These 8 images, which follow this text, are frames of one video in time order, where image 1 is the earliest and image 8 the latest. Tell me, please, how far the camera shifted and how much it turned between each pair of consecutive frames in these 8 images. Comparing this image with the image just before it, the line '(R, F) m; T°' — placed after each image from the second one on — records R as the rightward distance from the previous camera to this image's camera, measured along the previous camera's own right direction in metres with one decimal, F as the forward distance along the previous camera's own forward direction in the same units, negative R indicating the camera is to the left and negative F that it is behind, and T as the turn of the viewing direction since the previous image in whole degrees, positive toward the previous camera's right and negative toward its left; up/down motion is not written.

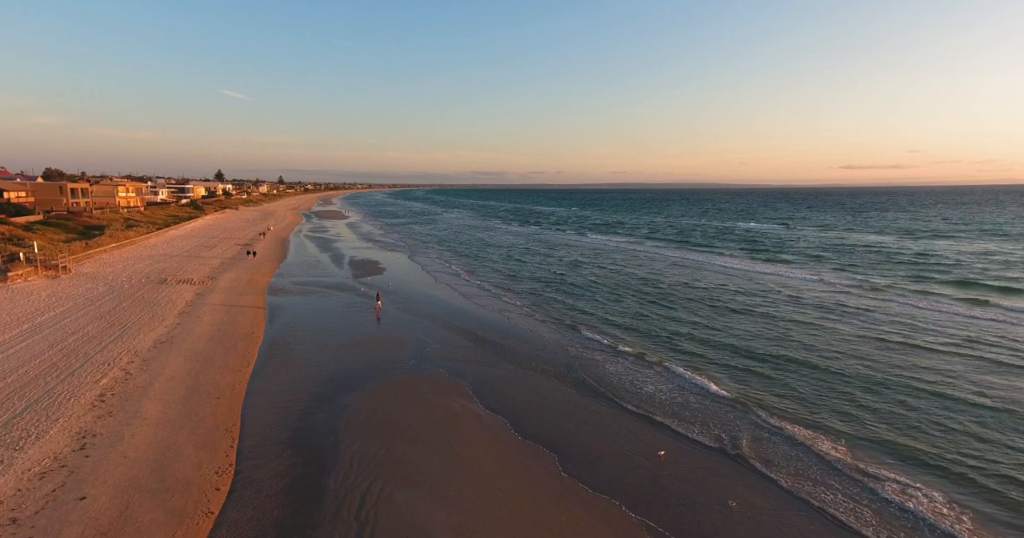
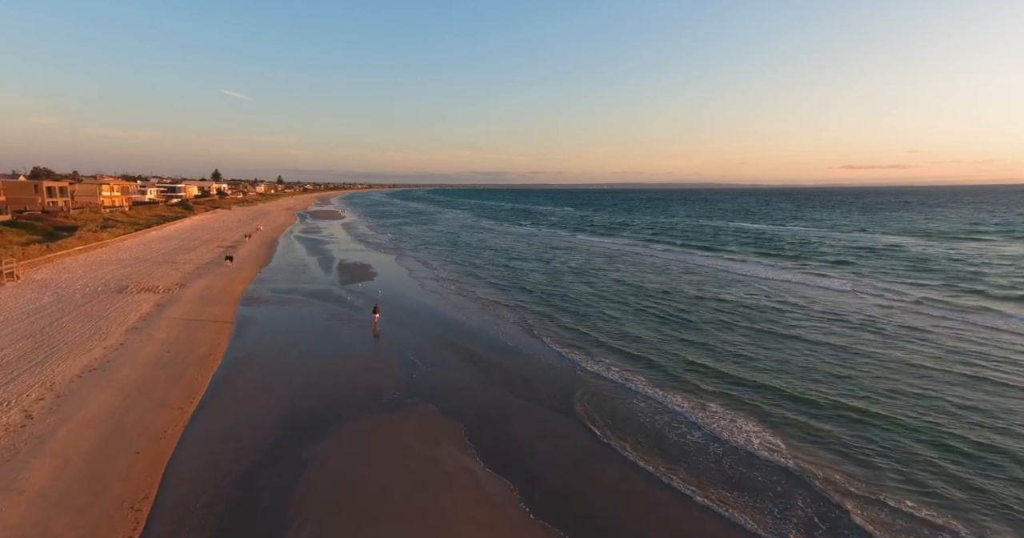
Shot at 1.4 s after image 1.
(-0.1, +2.5) m; 0°
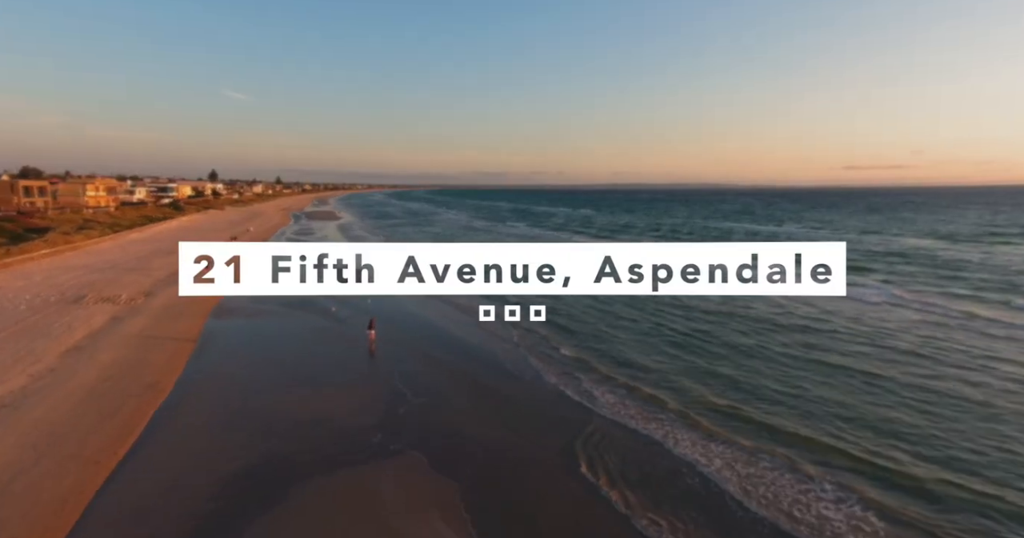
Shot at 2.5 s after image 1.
(-0.1, +2.2) m; 0°
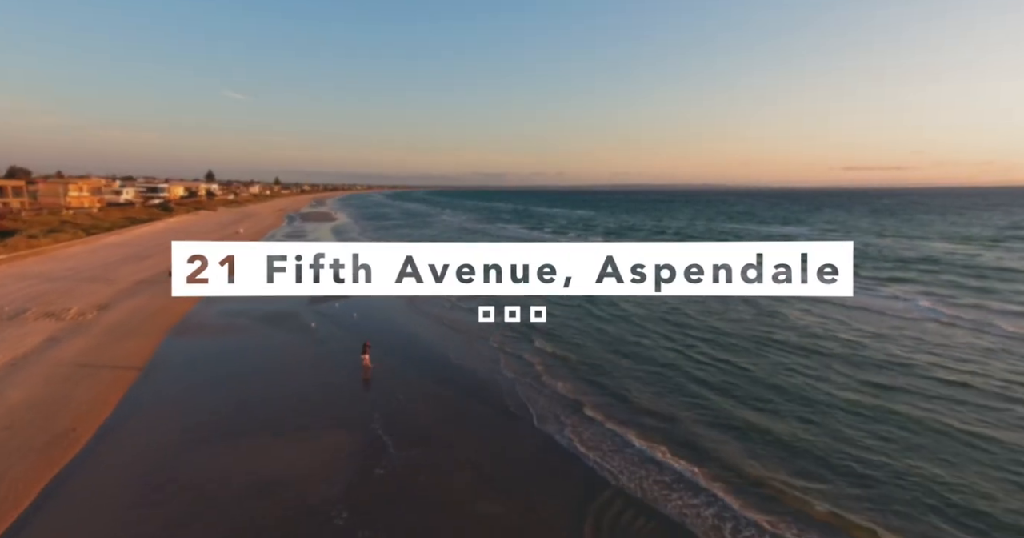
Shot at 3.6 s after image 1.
(-0.2, +2.4) m; 0°
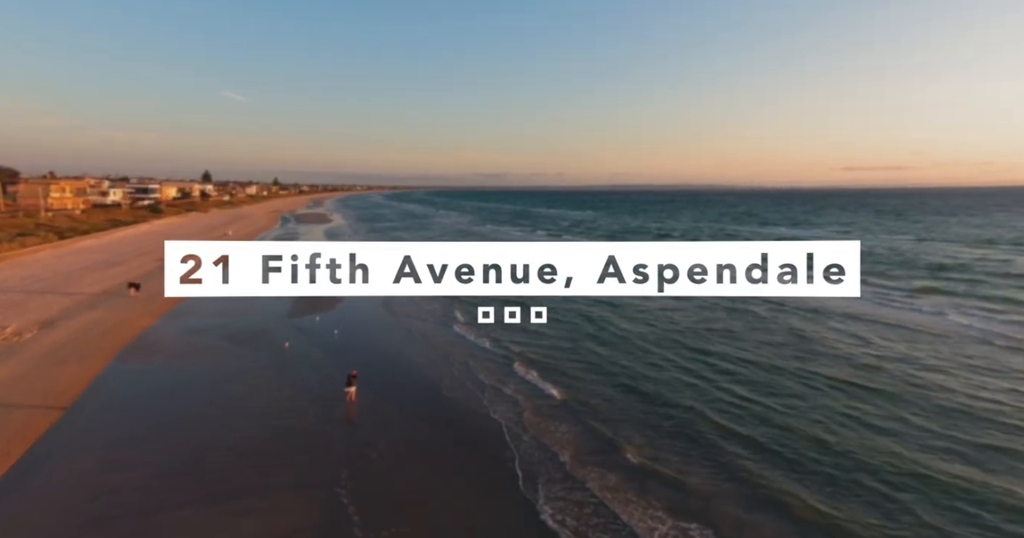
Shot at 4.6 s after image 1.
(0.0, +2.2) m; 0°
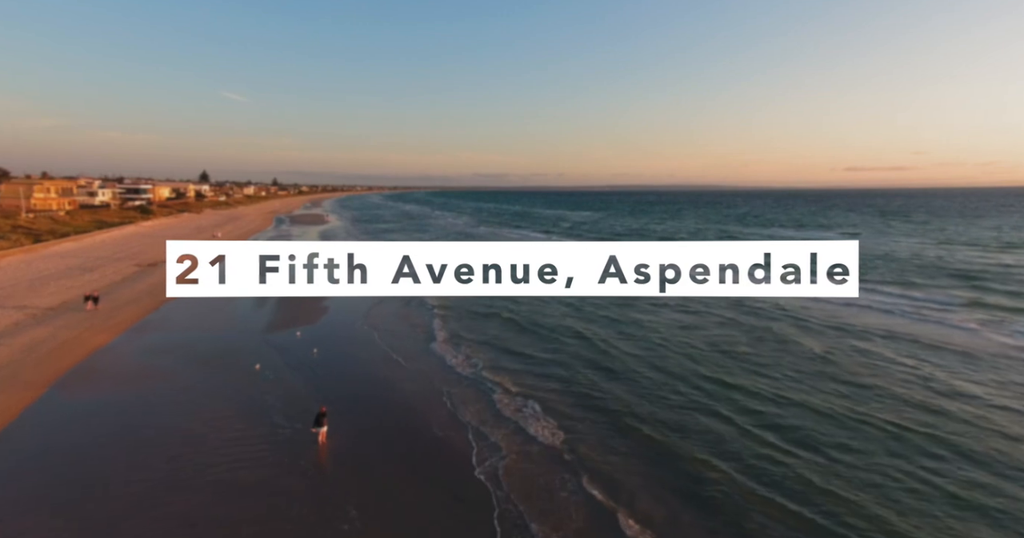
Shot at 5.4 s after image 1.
(-0.1, +1.9) m; 0°
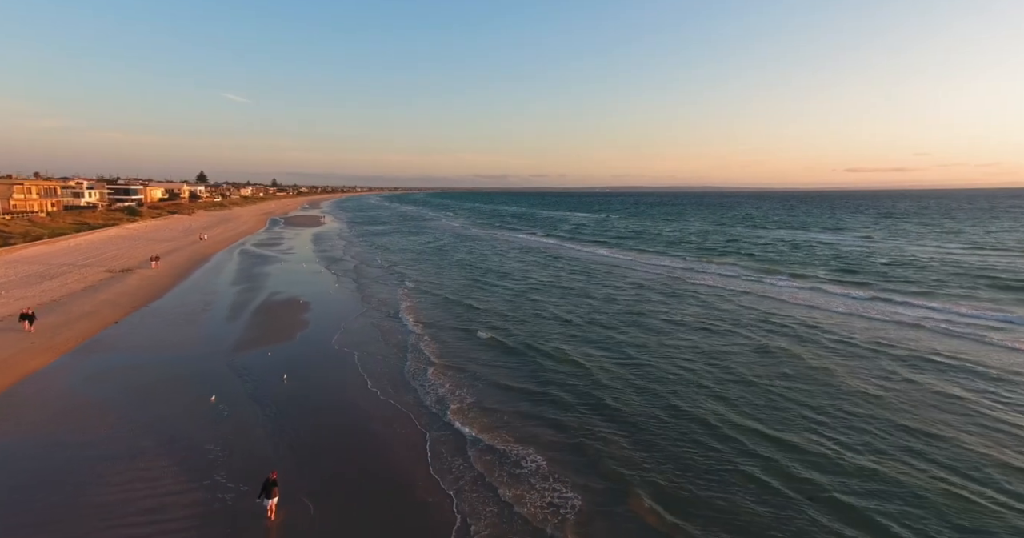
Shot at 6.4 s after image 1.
(0.0, +2.1) m; 0°
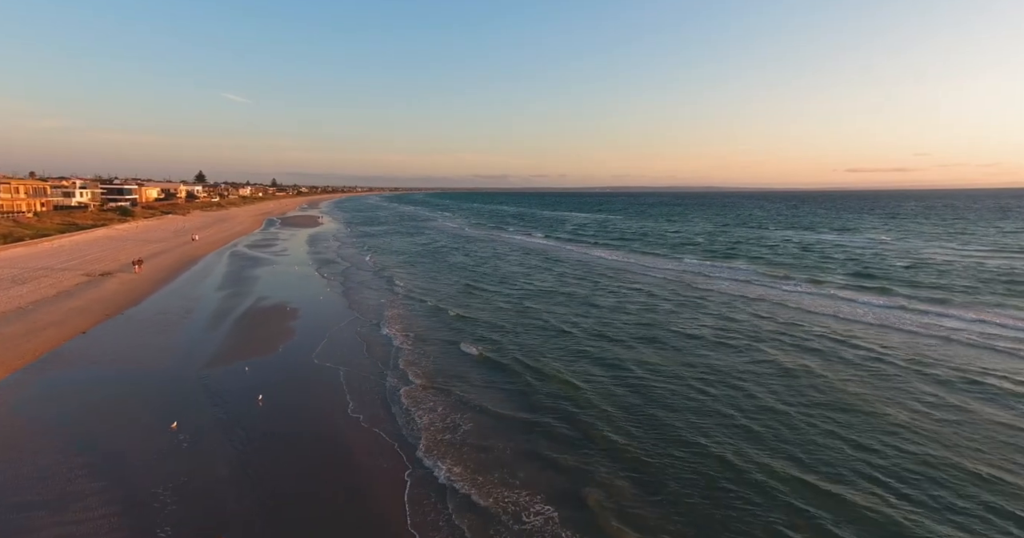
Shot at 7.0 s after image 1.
(-0.1, +1.4) m; 0°
